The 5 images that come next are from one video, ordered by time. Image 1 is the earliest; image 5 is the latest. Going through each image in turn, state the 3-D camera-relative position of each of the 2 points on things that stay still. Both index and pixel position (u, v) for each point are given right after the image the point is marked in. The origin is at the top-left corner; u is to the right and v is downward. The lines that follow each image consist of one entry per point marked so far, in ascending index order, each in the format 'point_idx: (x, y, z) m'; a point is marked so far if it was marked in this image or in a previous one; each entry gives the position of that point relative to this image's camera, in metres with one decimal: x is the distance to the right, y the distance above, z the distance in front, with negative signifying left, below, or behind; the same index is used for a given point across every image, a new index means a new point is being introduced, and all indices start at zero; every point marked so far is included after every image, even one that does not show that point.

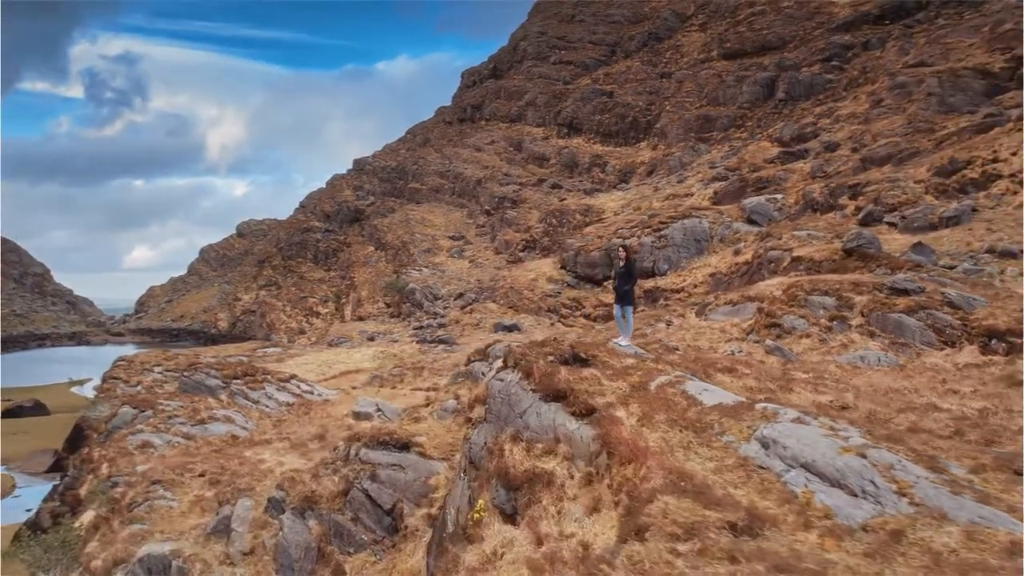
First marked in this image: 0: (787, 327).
0: (+4.8, -0.7, +14.0) m
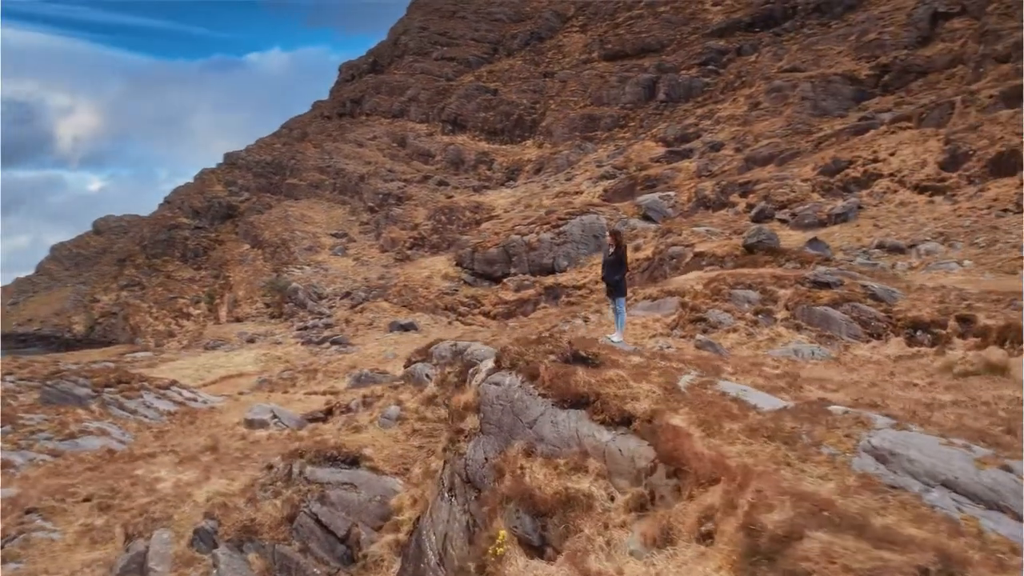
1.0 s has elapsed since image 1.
0: (+3.5, -0.6, +13.9) m
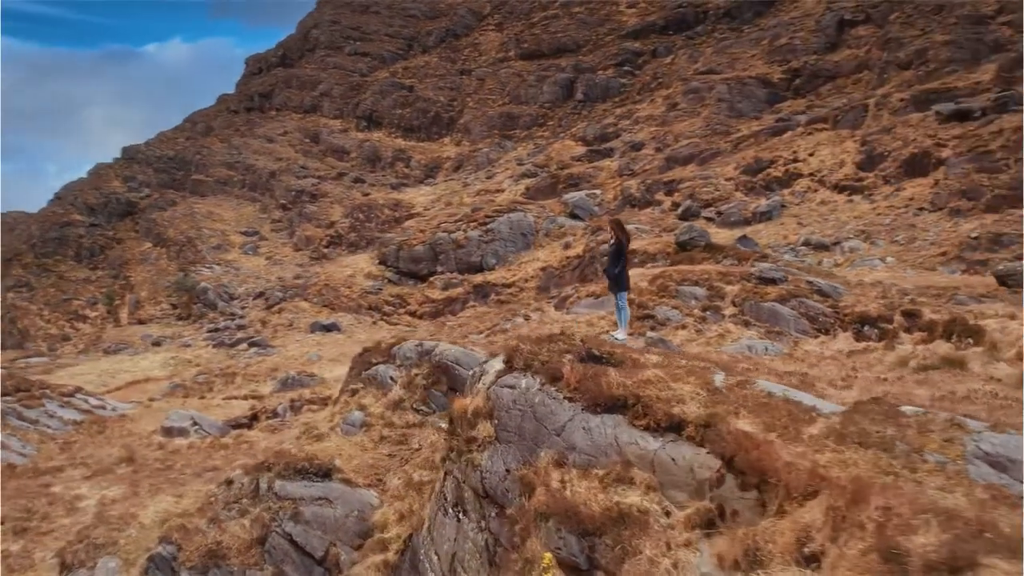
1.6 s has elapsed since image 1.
0: (+2.6, -0.5, +13.8) m
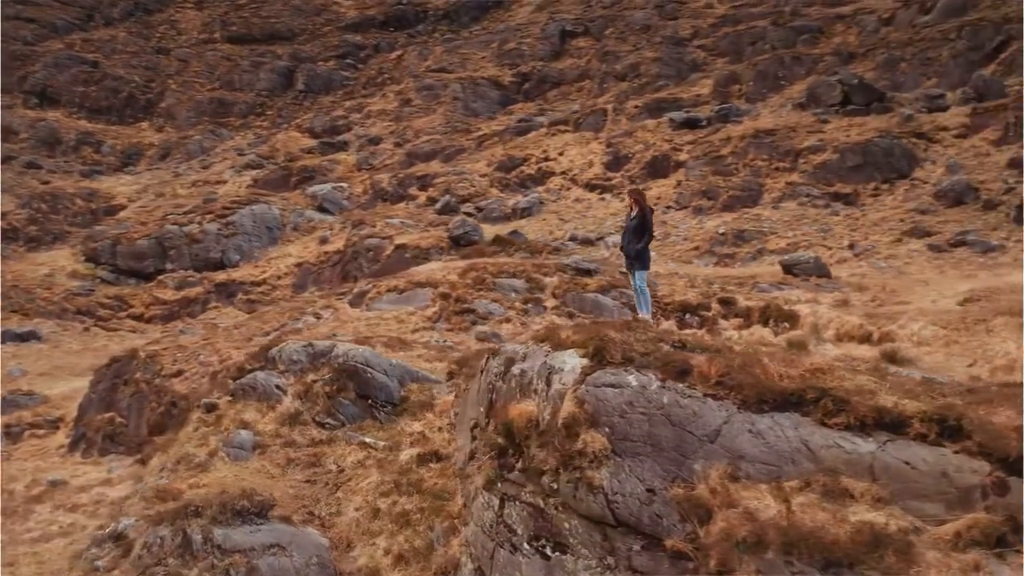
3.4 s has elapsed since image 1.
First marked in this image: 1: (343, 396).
0: (-0.4, -0.4, +13.2) m
1: (-1.4, -0.9, +6.4) m
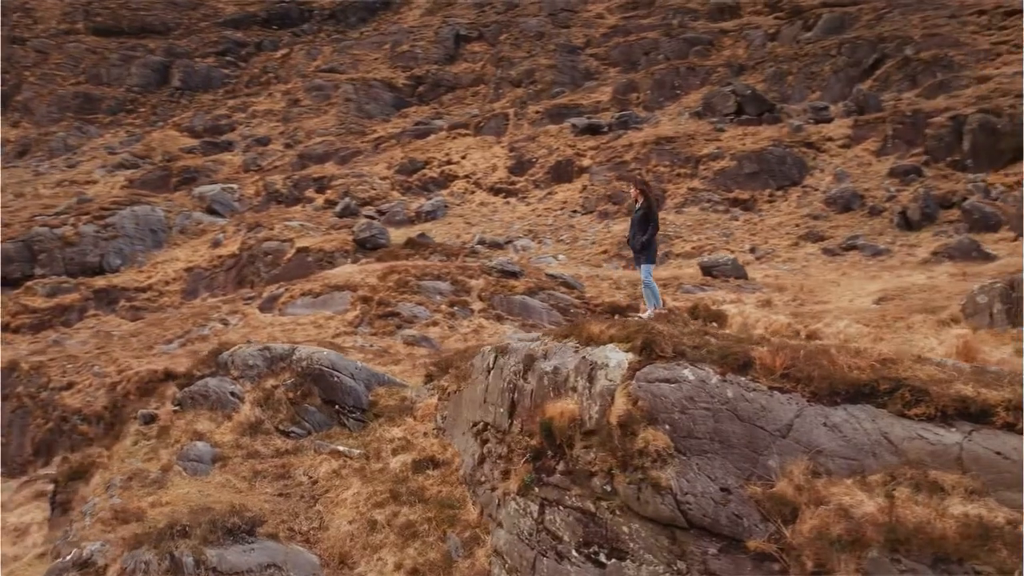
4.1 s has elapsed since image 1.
0: (-1.6, -0.4, +12.8) m
1: (-1.5, -0.9, +6.0) m
